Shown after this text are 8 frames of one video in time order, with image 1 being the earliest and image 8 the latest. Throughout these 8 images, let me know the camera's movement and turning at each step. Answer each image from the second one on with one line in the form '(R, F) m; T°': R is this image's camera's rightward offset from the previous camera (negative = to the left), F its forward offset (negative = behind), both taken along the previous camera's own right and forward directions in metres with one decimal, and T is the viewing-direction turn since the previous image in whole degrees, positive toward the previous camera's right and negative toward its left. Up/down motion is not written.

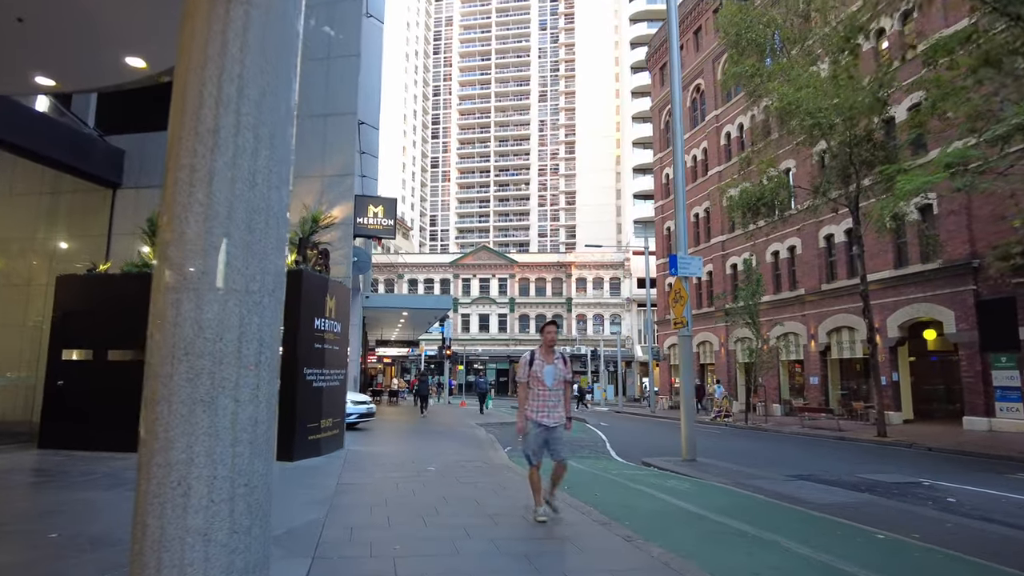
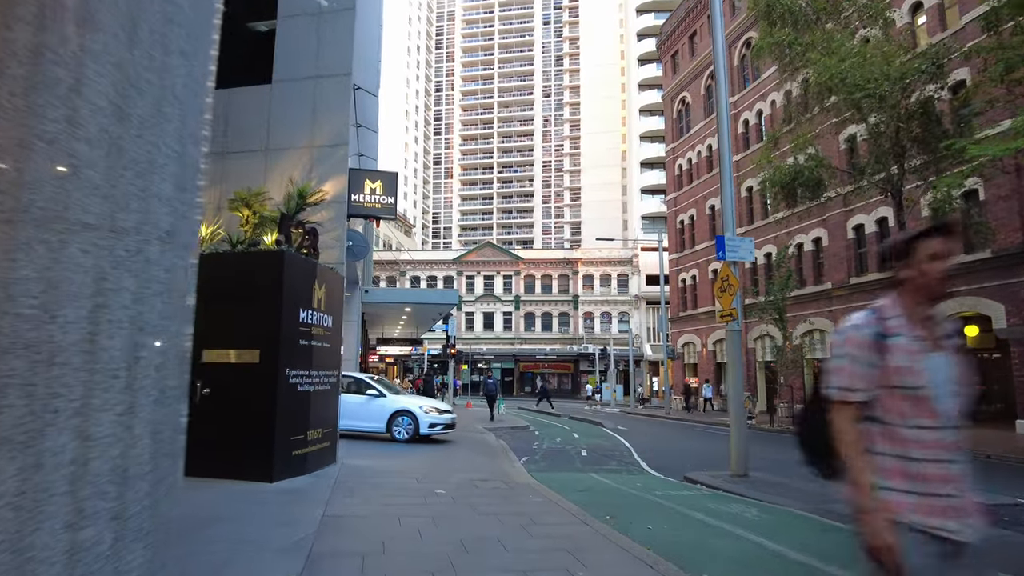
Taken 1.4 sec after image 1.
(-0.3, +1.8) m; 0°
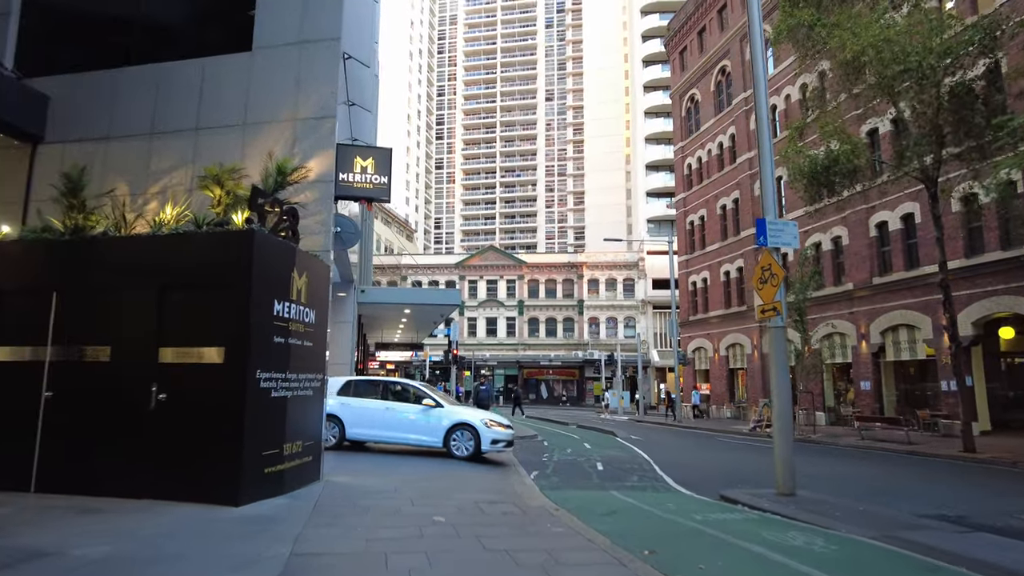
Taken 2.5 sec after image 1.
(-0.1, +1.4) m; 0°
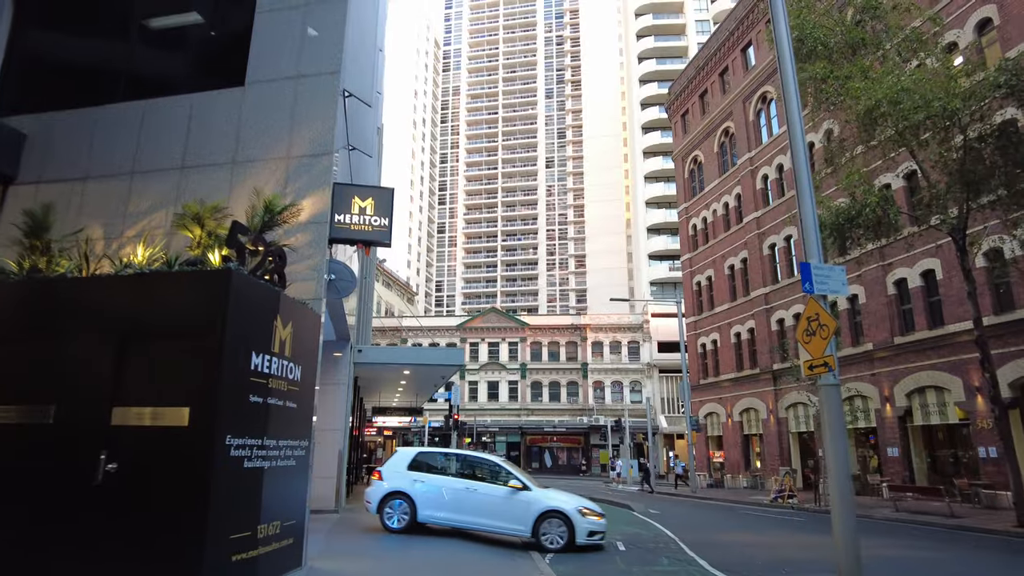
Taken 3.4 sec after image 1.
(-0.2, +1.1) m; 0°
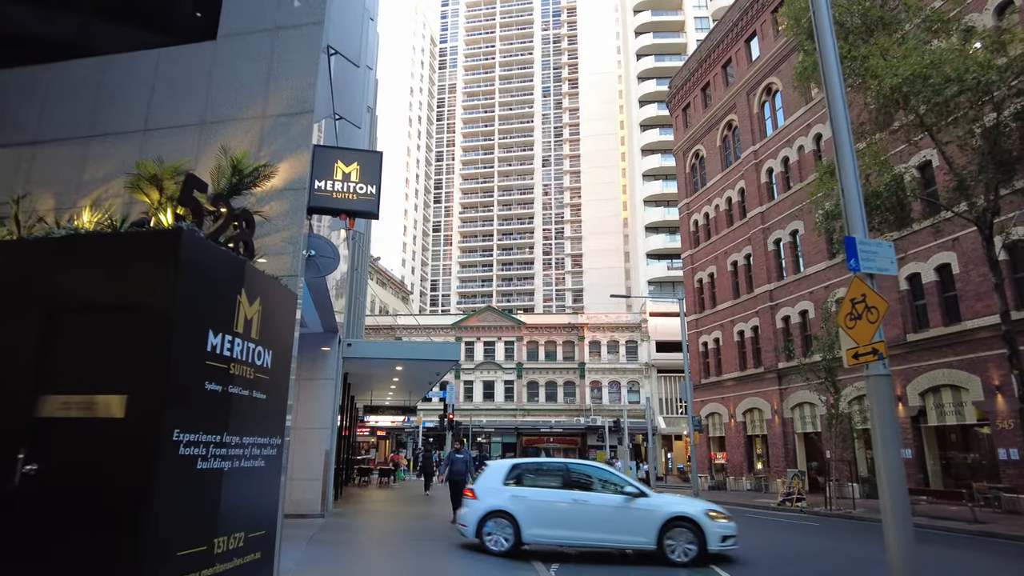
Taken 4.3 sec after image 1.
(-0.1, +1.1) m; 0°
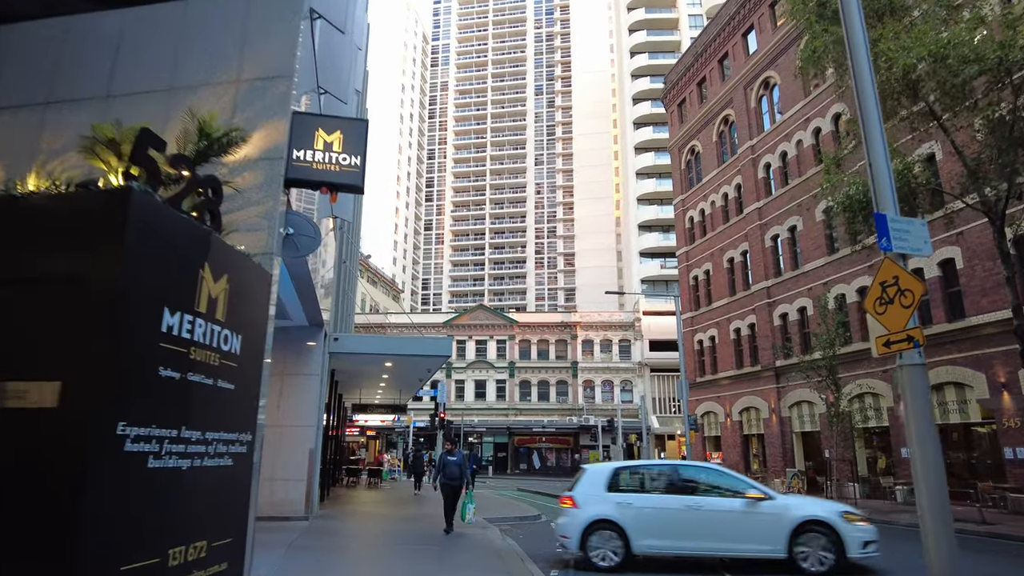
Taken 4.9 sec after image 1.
(-0.1, +0.7) m; +1°
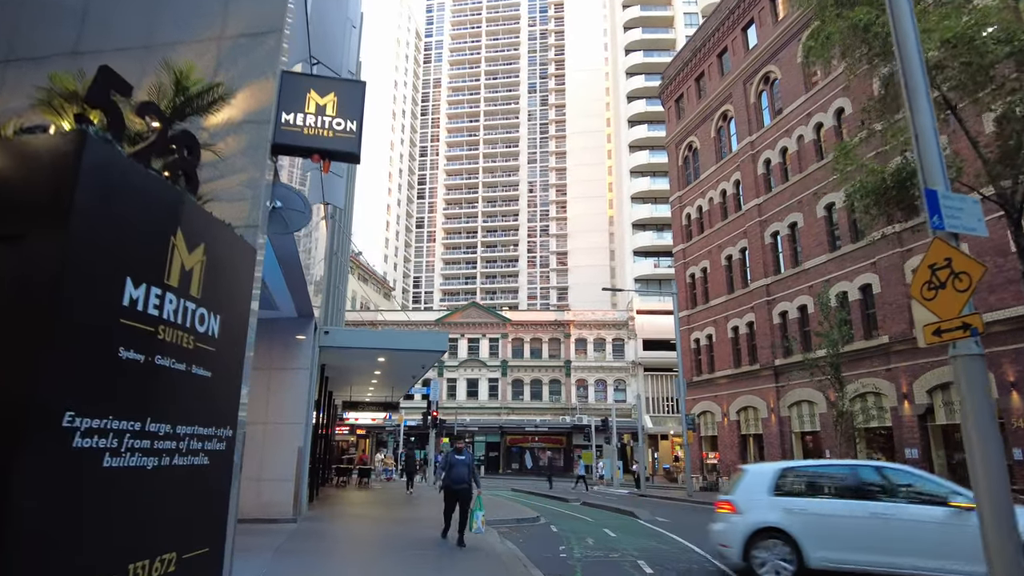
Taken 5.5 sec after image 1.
(-0.2, +0.7) m; +1°
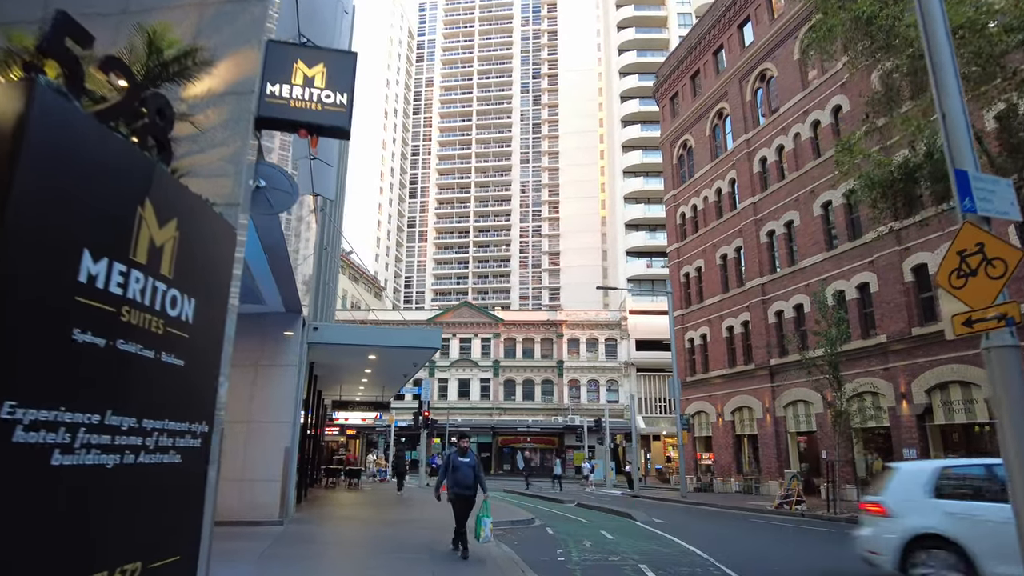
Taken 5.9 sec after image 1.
(-0.1, +0.5) m; +1°
